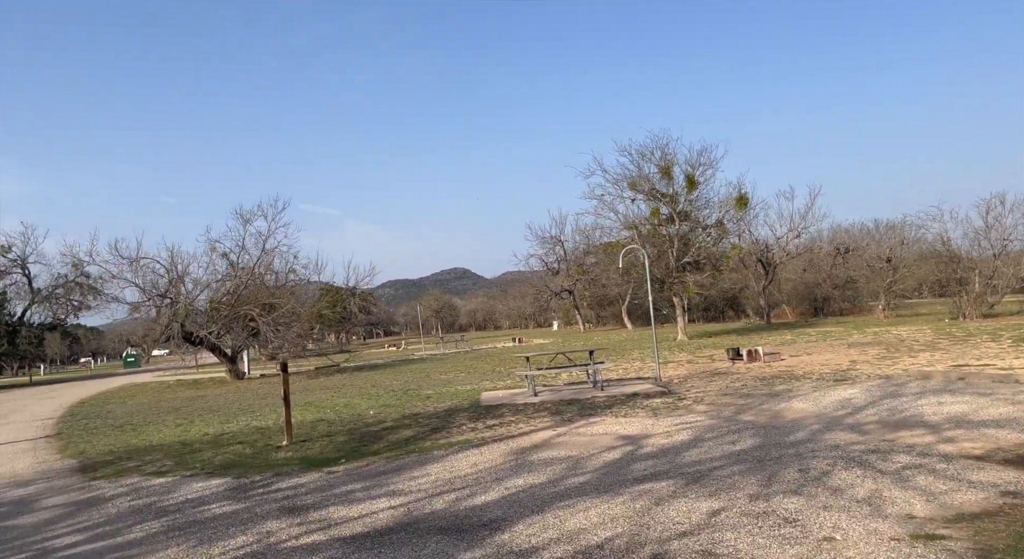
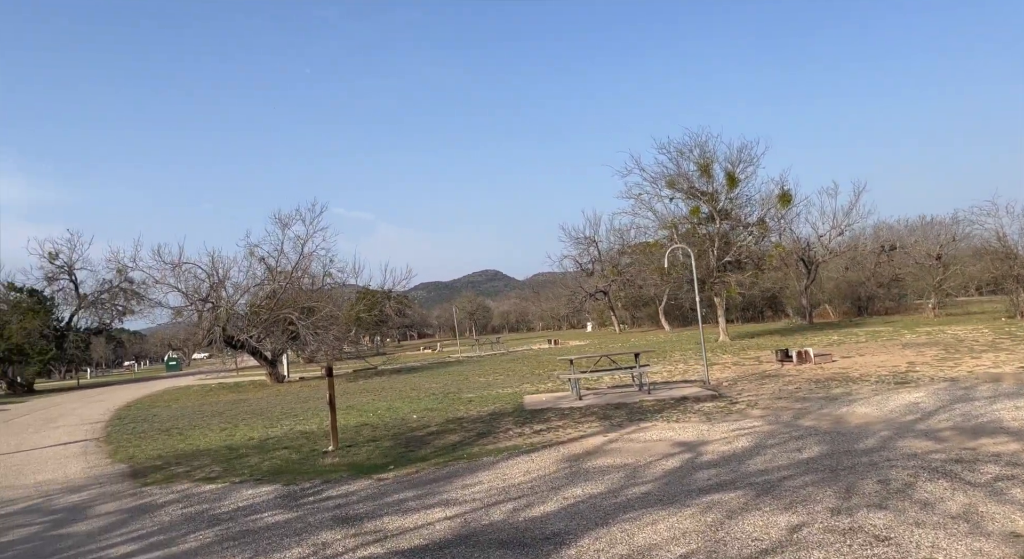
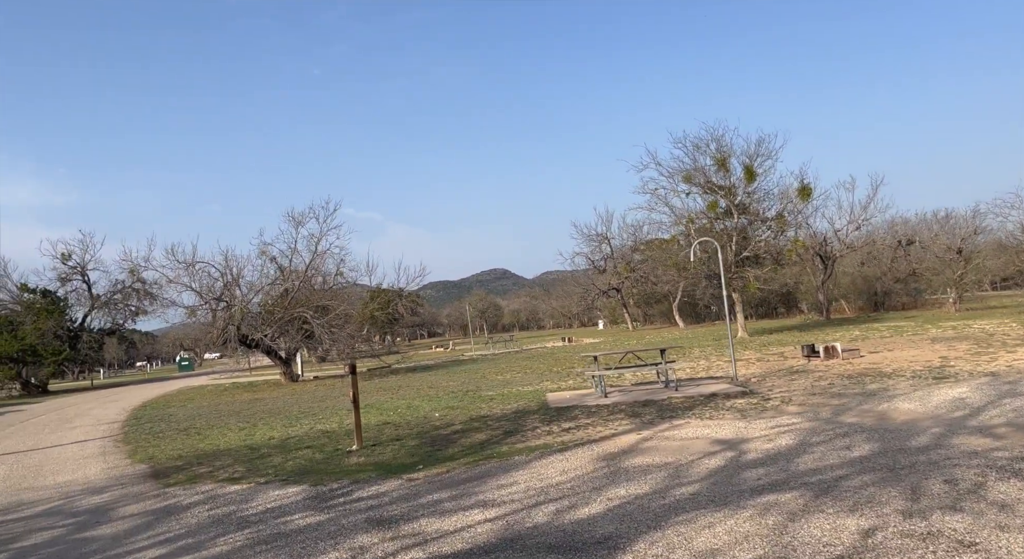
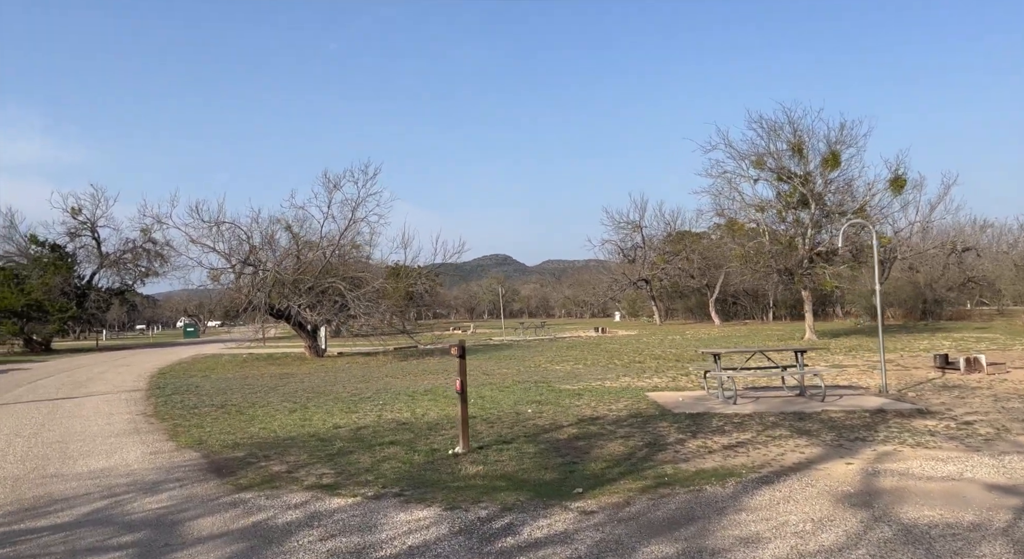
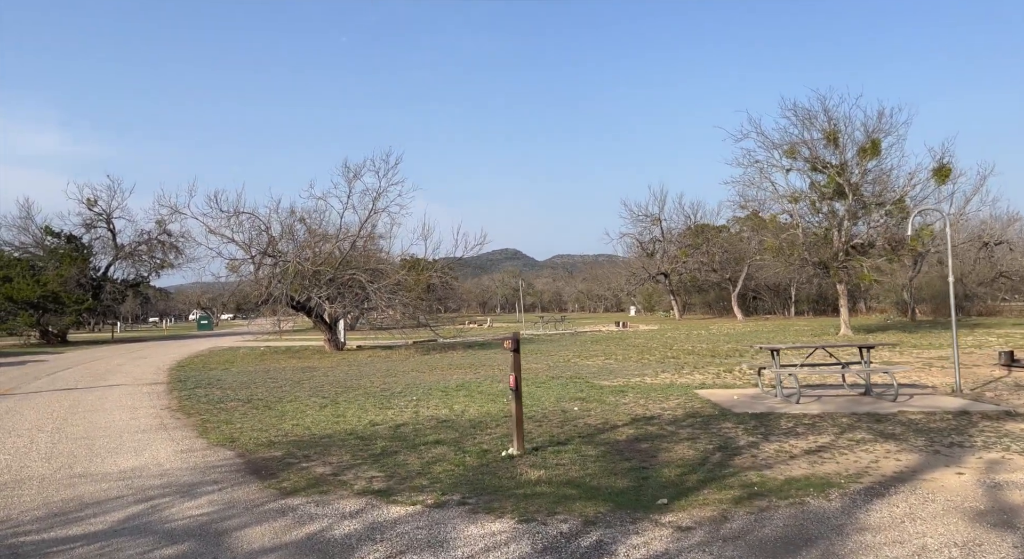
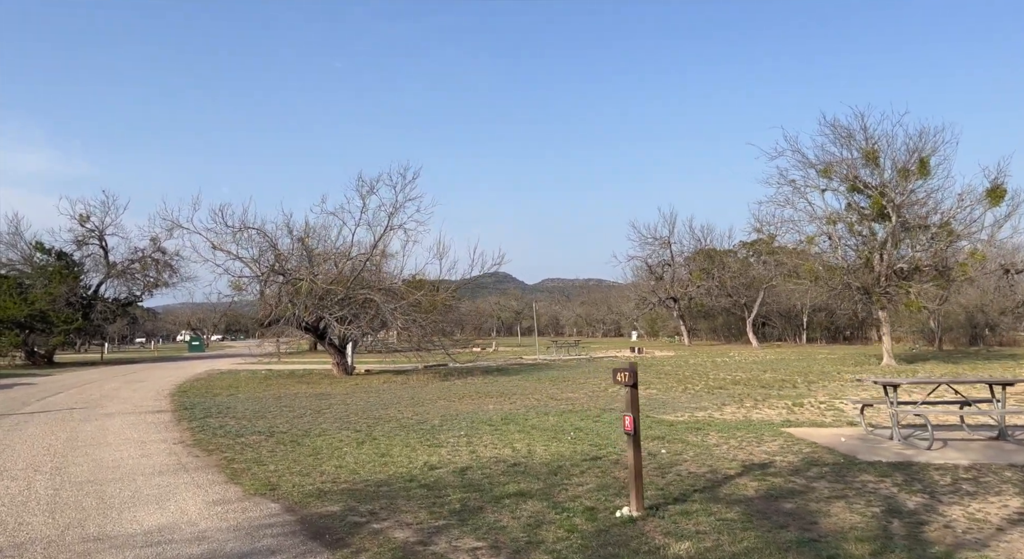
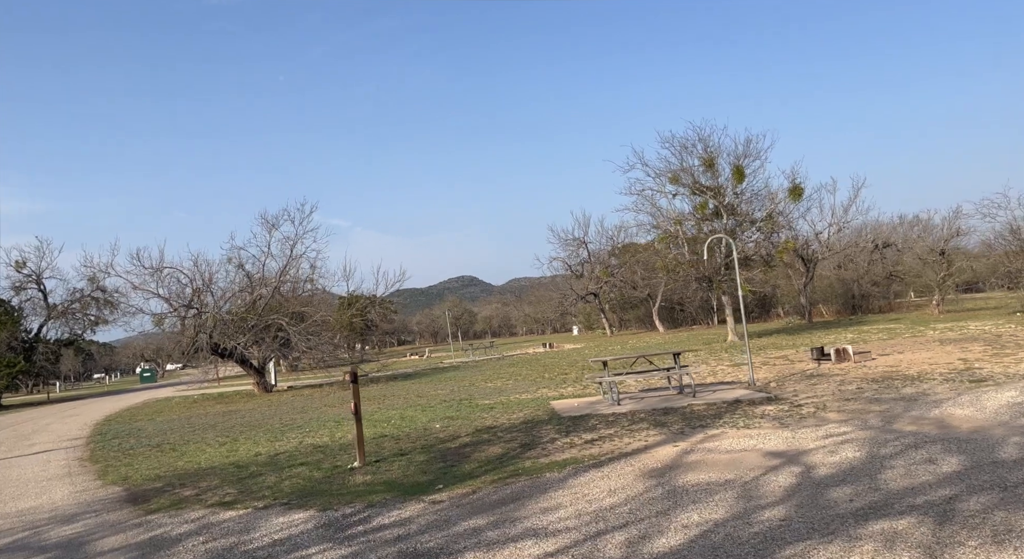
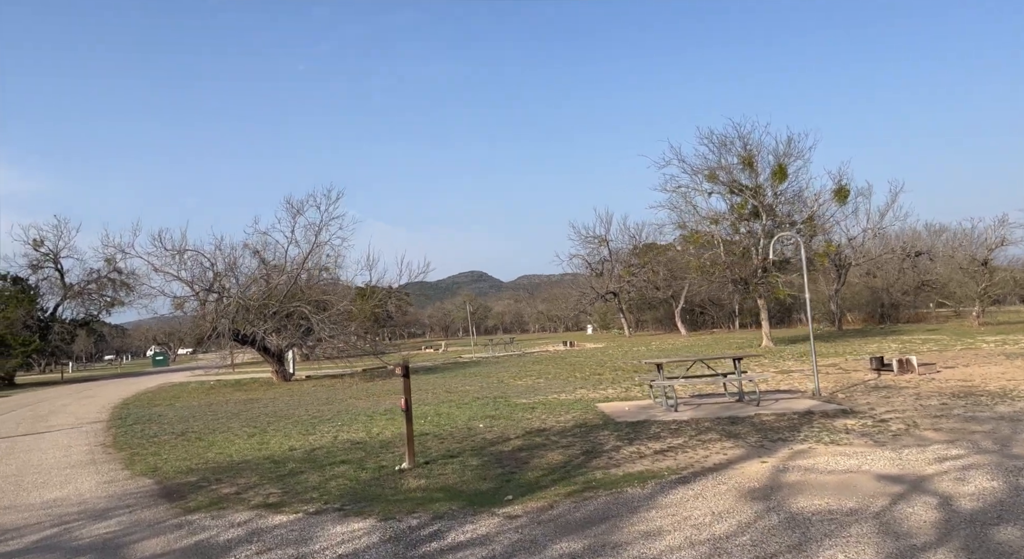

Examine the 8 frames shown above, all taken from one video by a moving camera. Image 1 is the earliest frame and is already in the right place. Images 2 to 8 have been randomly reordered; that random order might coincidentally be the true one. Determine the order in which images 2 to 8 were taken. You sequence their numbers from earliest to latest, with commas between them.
2, 3, 7, 8, 4, 5, 6
